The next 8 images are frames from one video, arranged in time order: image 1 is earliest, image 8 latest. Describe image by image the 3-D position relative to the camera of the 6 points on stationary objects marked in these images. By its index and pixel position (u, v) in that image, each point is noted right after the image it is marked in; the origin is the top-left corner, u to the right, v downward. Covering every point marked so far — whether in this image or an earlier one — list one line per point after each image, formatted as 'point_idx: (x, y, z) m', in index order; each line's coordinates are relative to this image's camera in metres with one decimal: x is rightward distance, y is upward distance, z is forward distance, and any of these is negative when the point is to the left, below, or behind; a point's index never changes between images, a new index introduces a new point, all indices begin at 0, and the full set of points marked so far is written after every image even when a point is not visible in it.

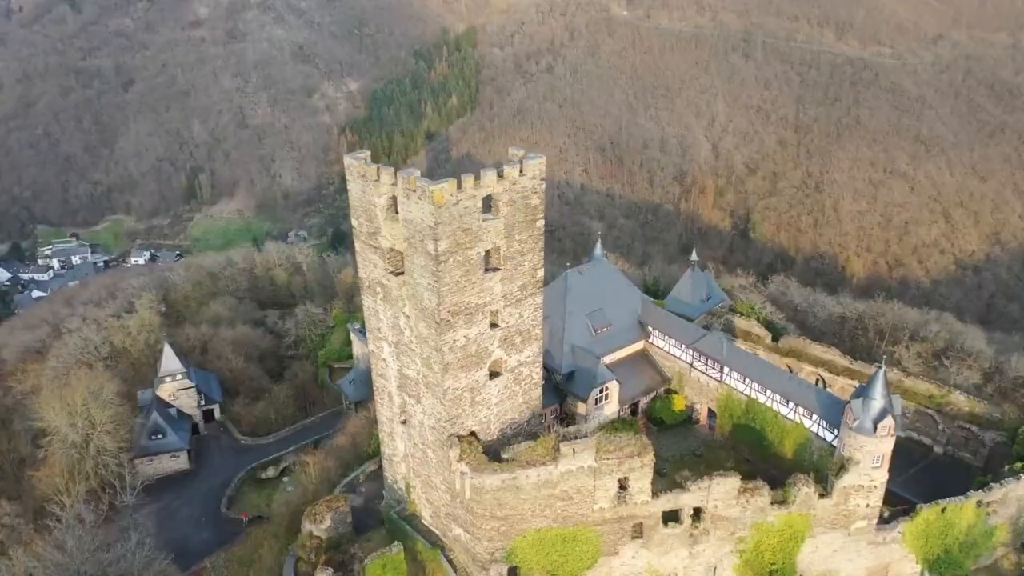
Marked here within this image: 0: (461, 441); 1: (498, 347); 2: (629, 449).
0: (-1.2, -3.5, +19.1) m
1: (-0.3, -1.4, +19.2) m
2: (+2.7, -3.7, +19.1) m
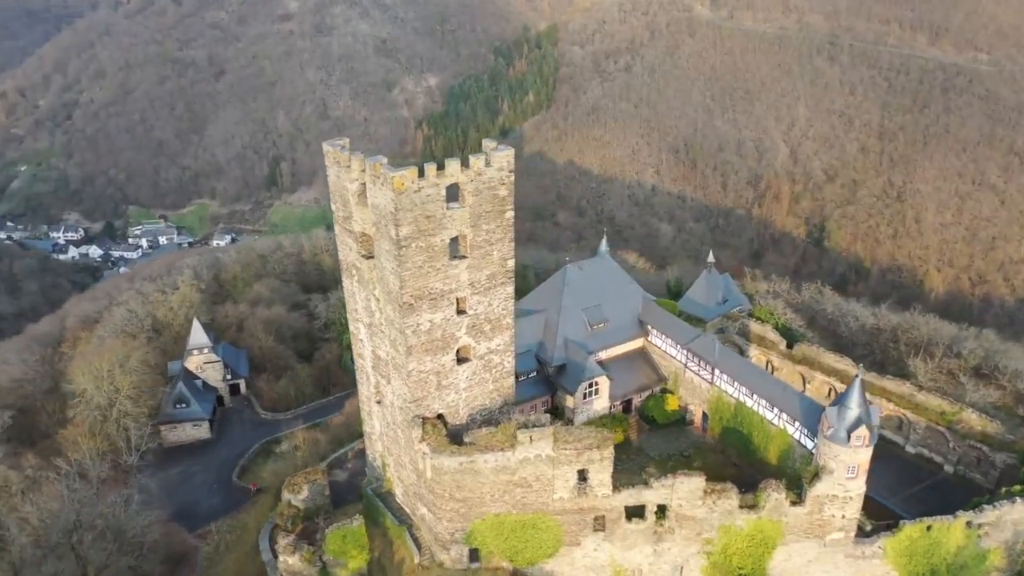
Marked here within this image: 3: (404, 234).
0: (-2.1, -3.2, +19.7) m
1: (-1.1, -1.1, +19.7) m
2: (+1.8, -3.6, +19.3) m
3: (-2.3, +1.2, +17.7) m
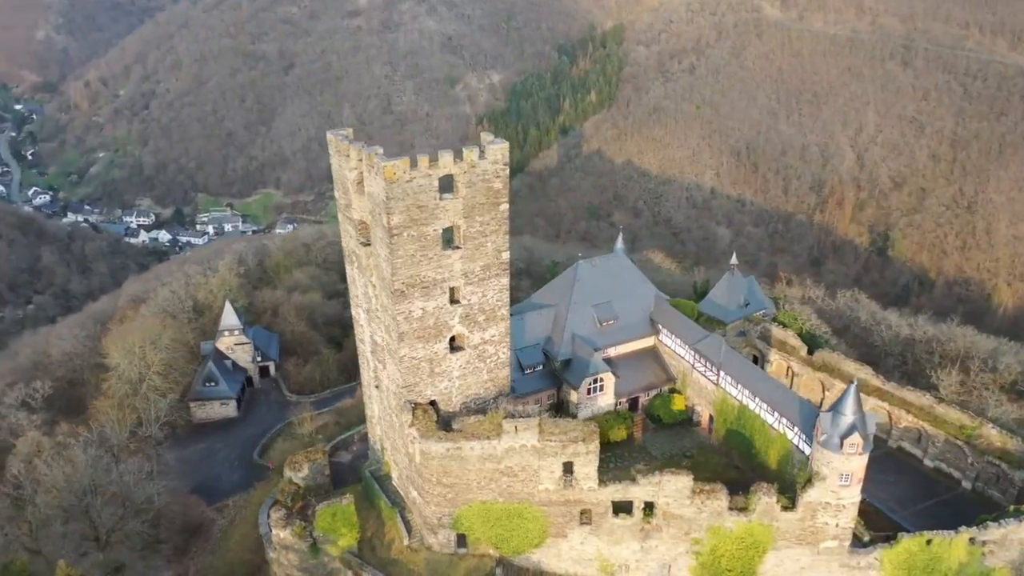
0: (-2.4, -2.9, +20.1) m
1: (-1.3, -0.8, +20.1) m
2: (+1.4, -3.4, +19.5) m
3: (-2.6, +1.5, +18.2) m
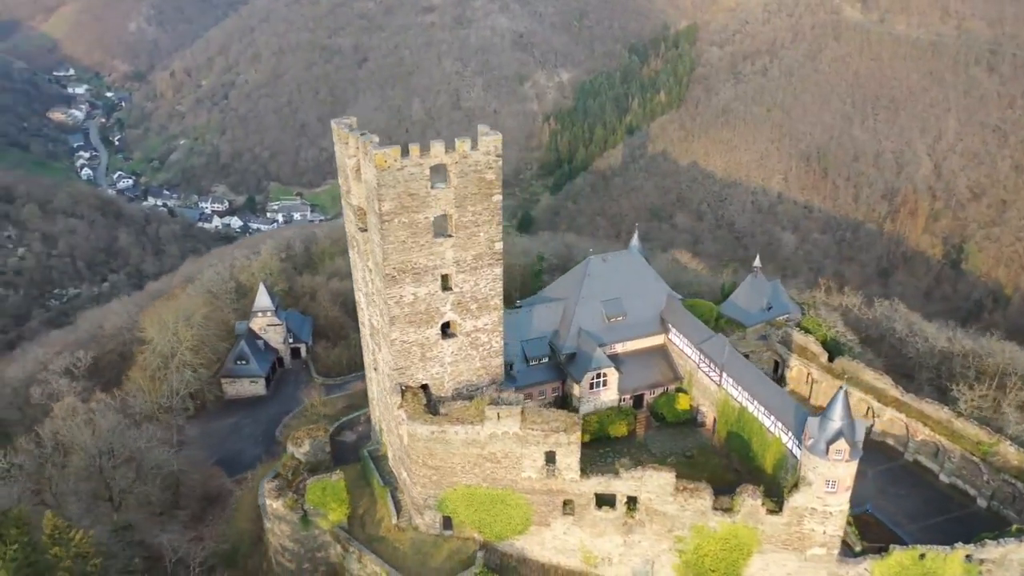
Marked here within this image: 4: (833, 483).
0: (-2.7, -2.6, +20.7) m
1: (-1.5, -0.5, +20.6) m
2: (+1.0, -3.2, +19.7) m
3: (-2.9, +1.8, +18.8) m
4: (+7.7, -4.7, +19.7) m
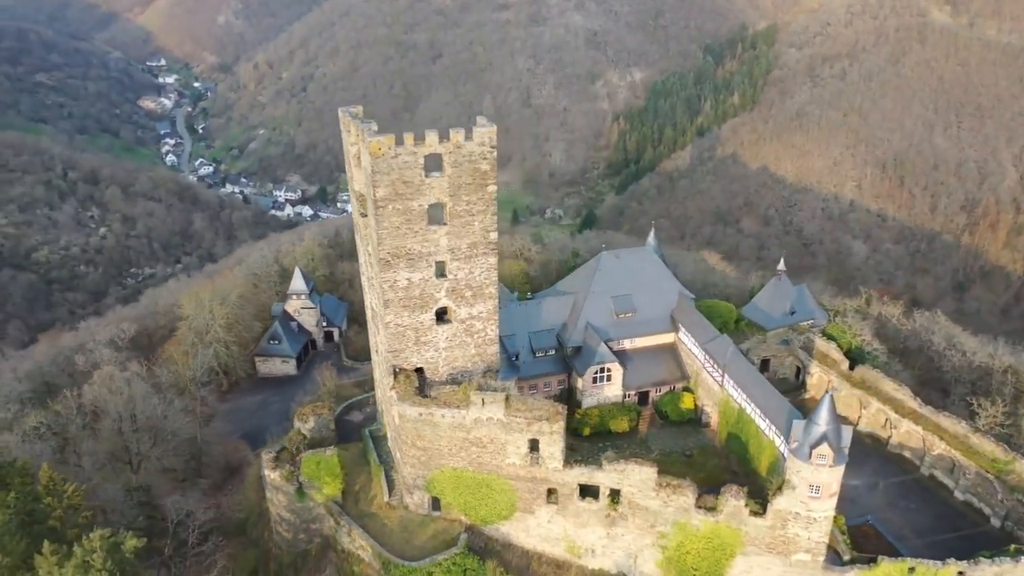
0: (-2.9, -2.2, +21.4) m
1: (-1.7, -0.2, +21.1) m
2: (+0.6, -3.0, +20.0) m
3: (-3.1, +2.2, +19.5) m
4: (+7.2, -4.7, +19.5) m
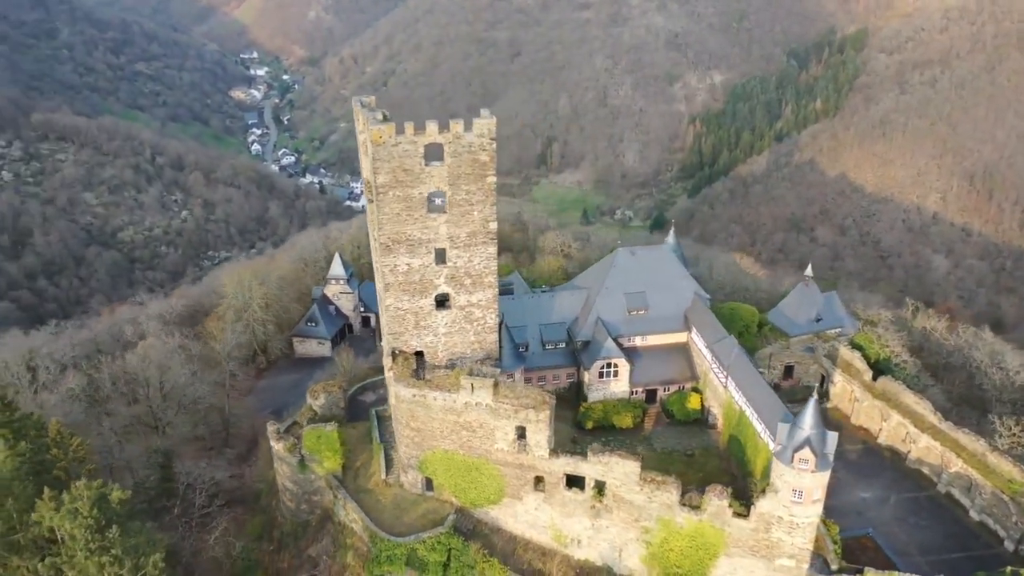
0: (-3.1, -1.8, +22.1) m
1: (-1.8, +0.1, +21.7) m
2: (+0.3, -2.8, +20.4) m
3: (-3.2, +2.6, +20.2) m
4: (+6.7, -4.8, +19.3) m
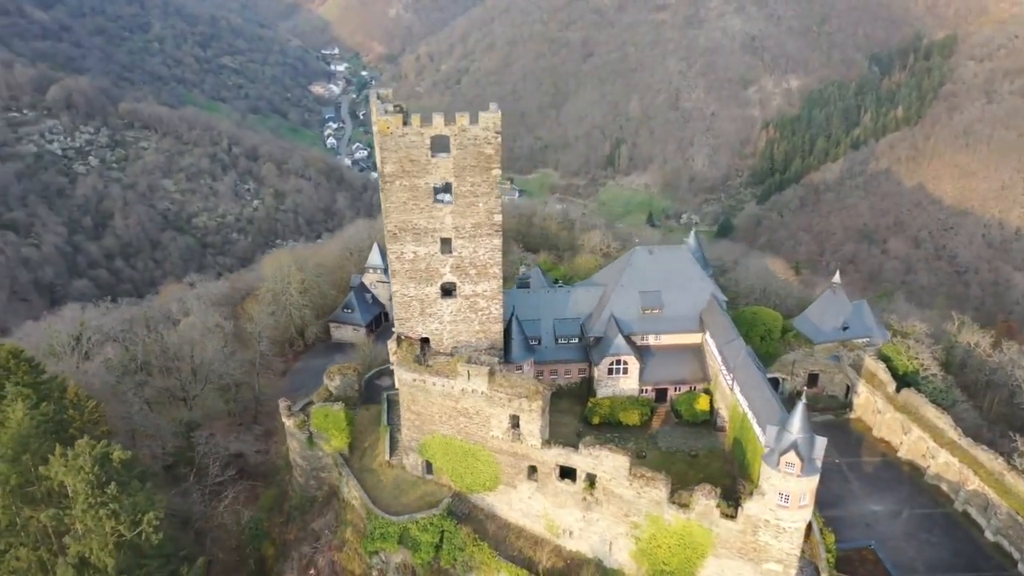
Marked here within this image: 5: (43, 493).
0: (-3.0, -1.4, +22.8) m
1: (-1.7, +0.4, +22.3) m
2: (+0.2, -2.5, +20.8) m
3: (-3.1, +3.0, +20.9) m
4: (+6.4, -4.8, +19.1) m
5: (-10.5, -4.6, +18.4) m
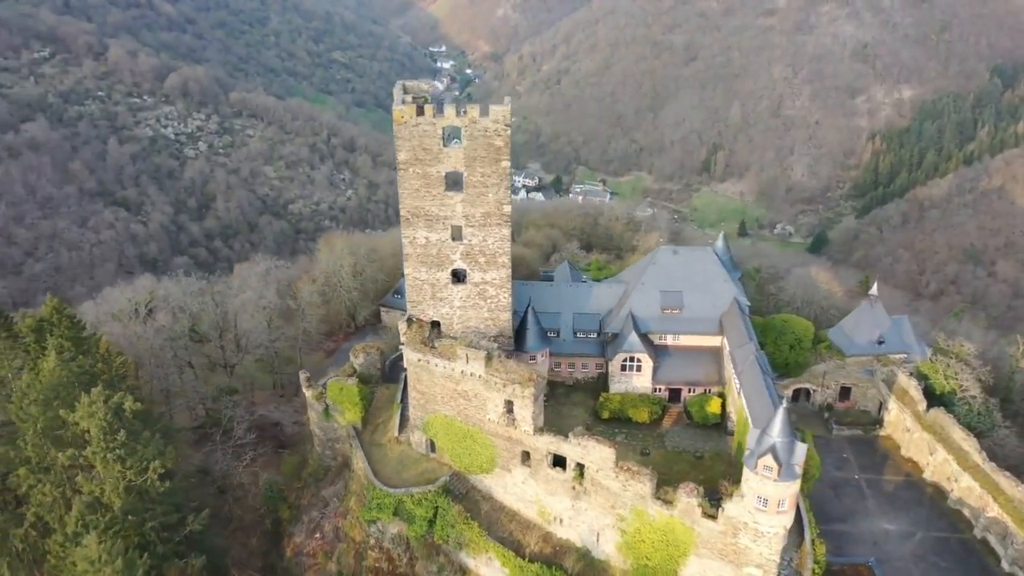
0: (-2.8, -1.0, +23.7) m
1: (-1.5, +0.8, +23.1) m
2: (0.0, -2.3, +21.4) m
3: (-2.9, +3.4, +21.9) m
4: (+5.8, -4.9, +19.0) m
5: (-11.0, -3.6, +20.3) m
